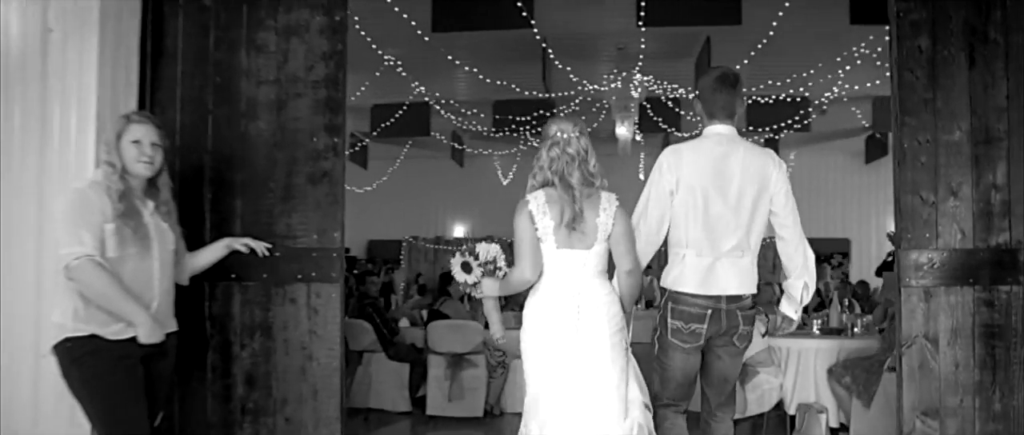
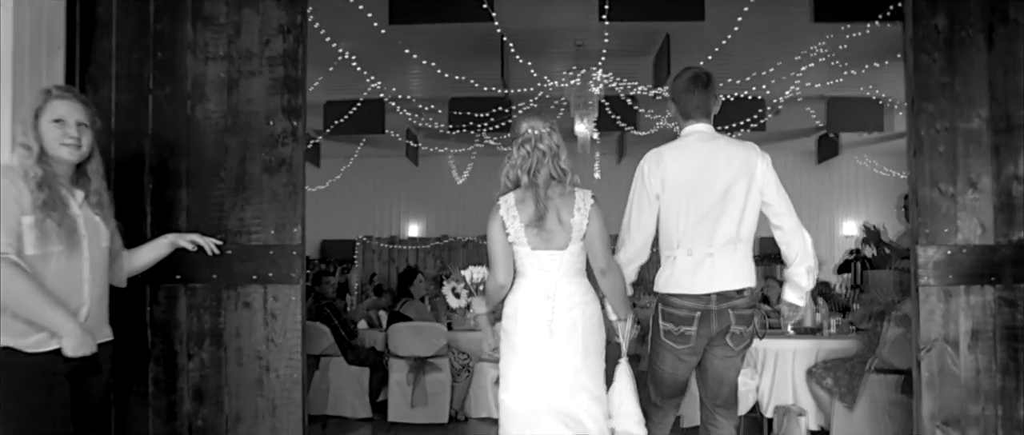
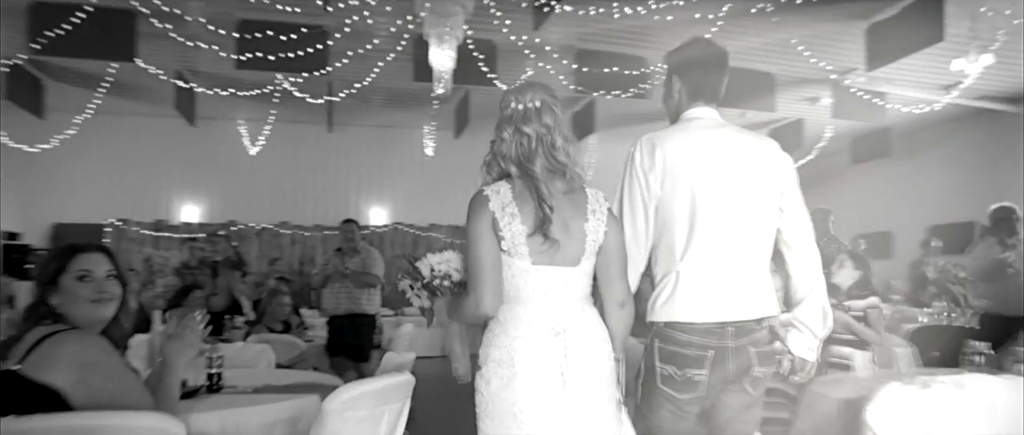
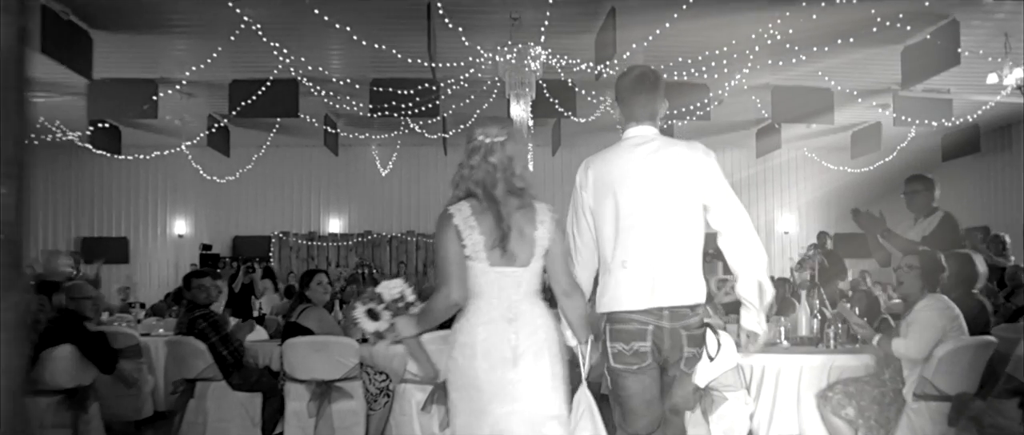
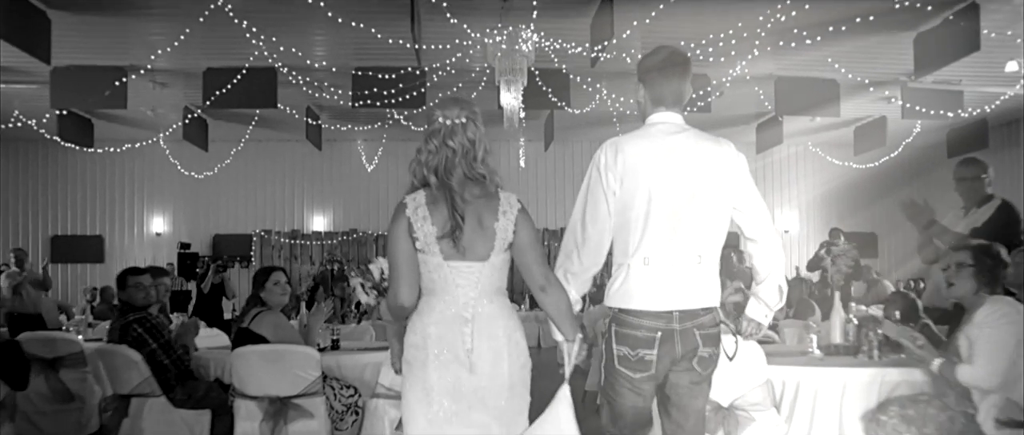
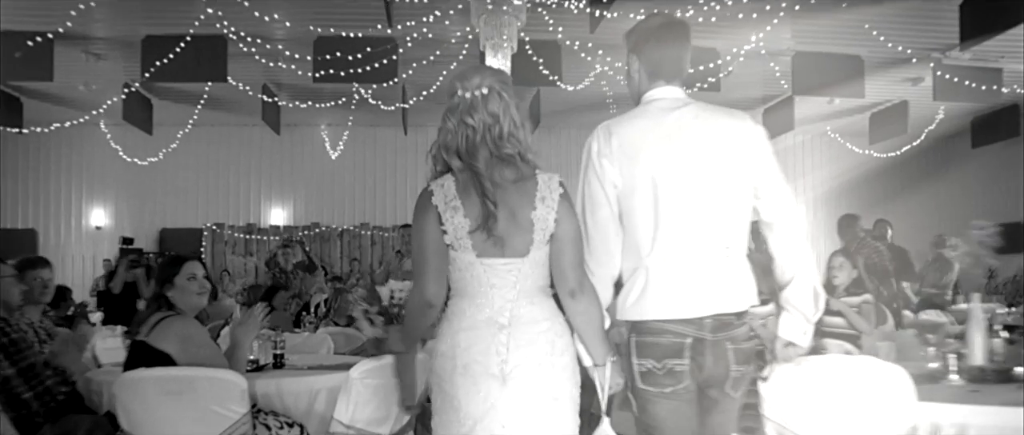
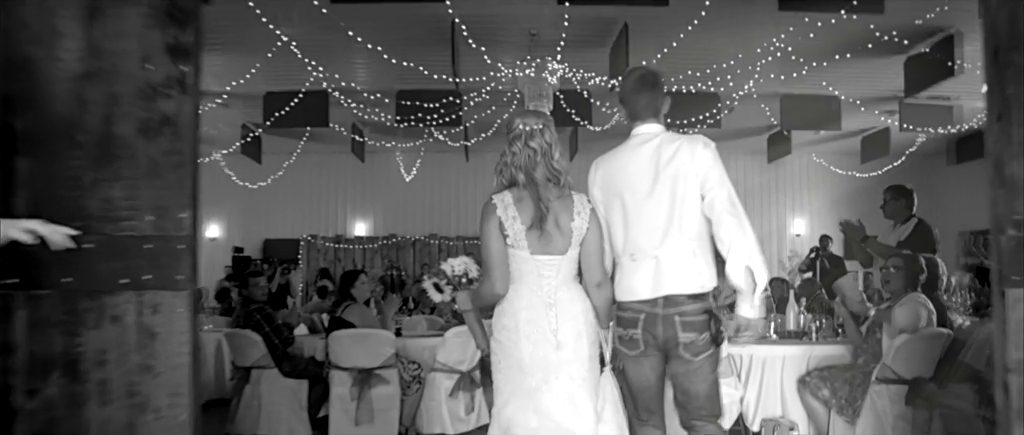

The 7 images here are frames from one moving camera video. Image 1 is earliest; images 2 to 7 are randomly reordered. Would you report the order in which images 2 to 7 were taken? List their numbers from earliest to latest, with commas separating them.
2, 7, 4, 5, 6, 3
